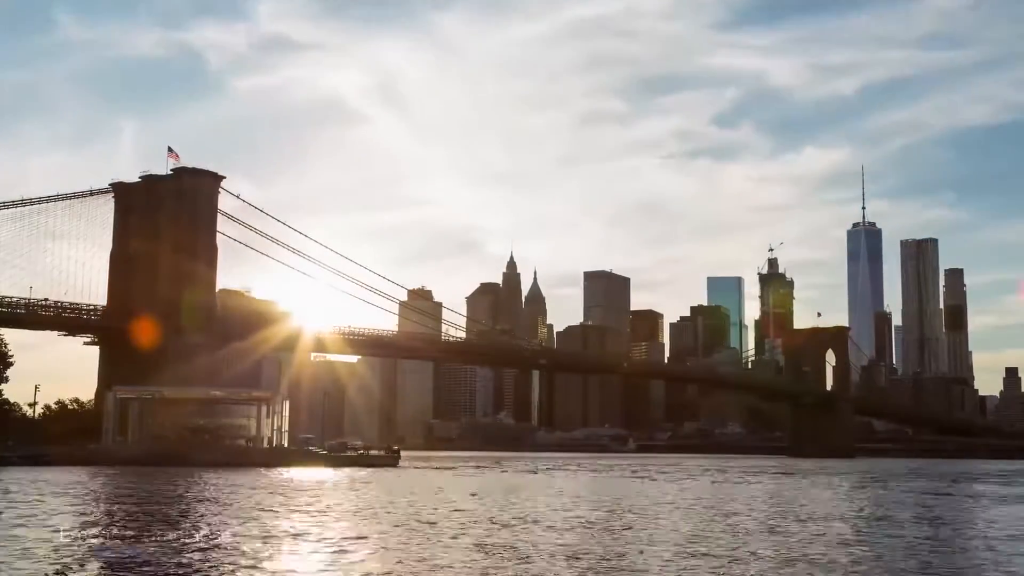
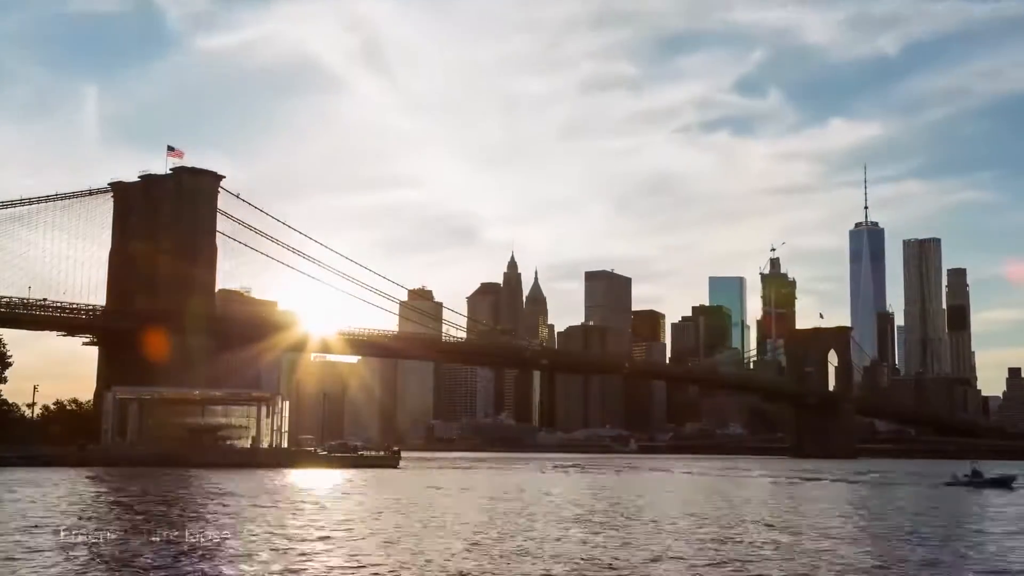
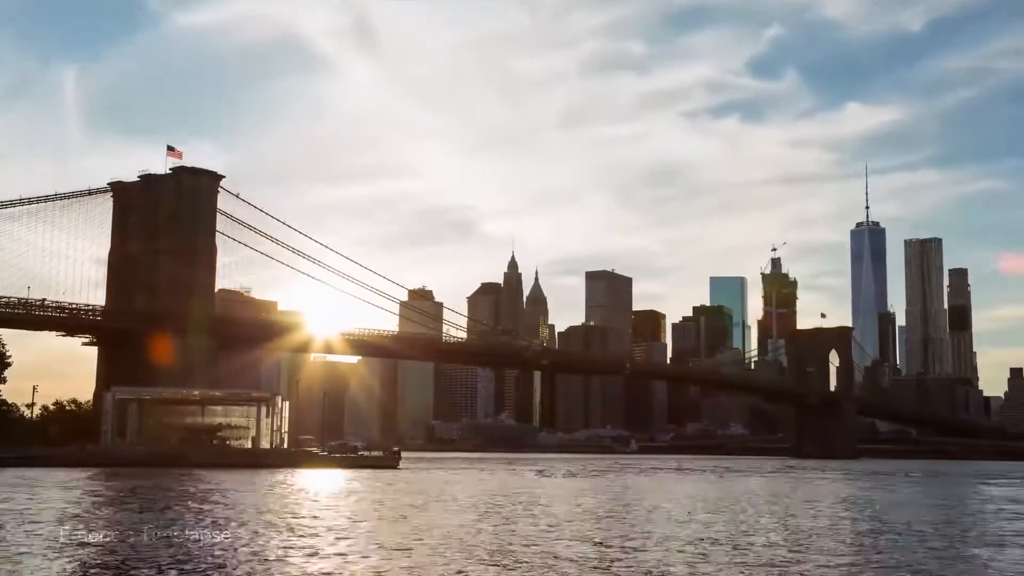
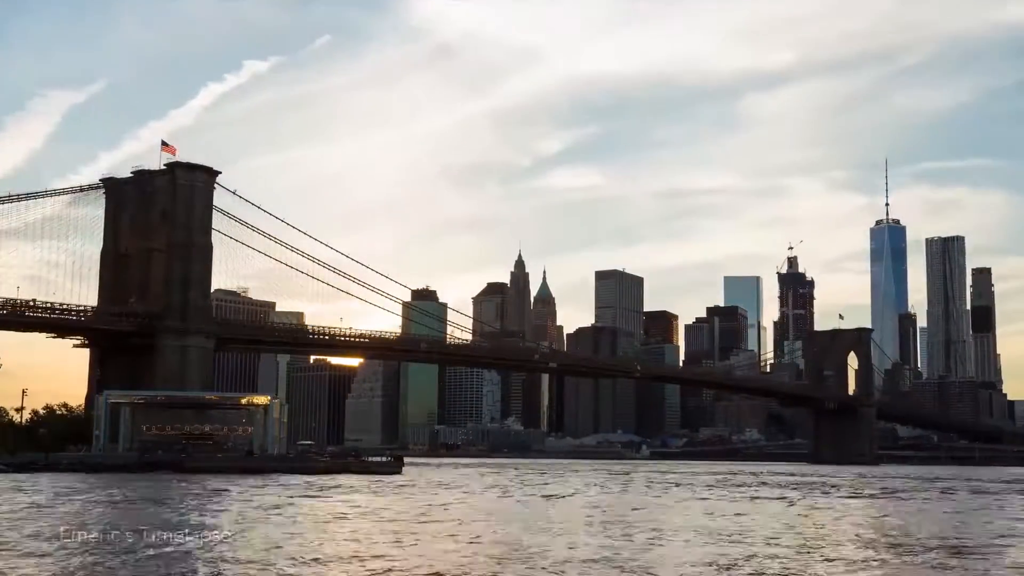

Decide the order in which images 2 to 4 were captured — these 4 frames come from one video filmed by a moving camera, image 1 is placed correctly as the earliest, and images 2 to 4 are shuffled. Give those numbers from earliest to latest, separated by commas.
2, 3, 4
